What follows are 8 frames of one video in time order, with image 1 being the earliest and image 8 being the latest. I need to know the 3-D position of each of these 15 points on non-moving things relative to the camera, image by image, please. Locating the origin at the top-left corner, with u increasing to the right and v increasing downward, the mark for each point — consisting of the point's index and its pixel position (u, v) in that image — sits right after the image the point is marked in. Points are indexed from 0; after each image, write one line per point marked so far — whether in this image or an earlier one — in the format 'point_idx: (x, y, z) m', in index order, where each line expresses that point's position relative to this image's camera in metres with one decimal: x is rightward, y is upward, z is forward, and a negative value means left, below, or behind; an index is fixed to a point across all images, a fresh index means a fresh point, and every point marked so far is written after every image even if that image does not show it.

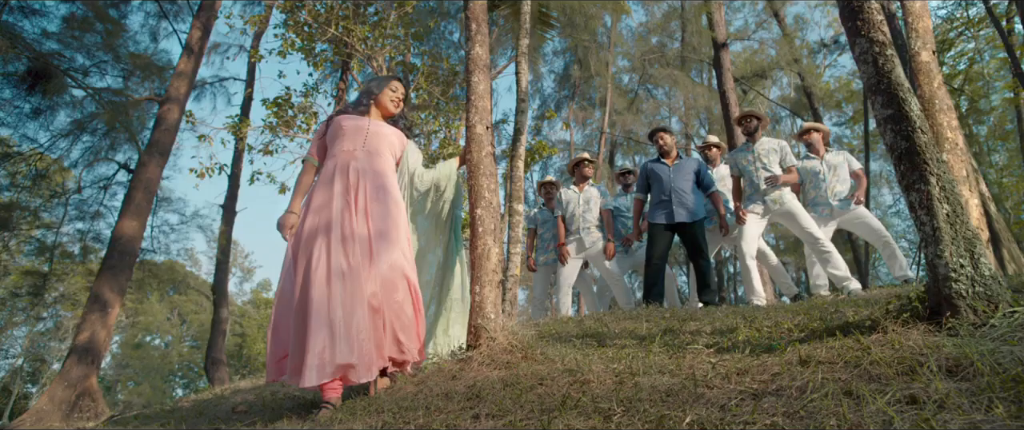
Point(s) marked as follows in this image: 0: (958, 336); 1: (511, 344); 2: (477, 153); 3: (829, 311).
0: (+2.6, -0.7, +3.2) m
1: (0.0, -1.0, +4.3) m
2: (-0.3, +0.6, +5.0) m
3: (+2.8, -0.9, +4.9) m
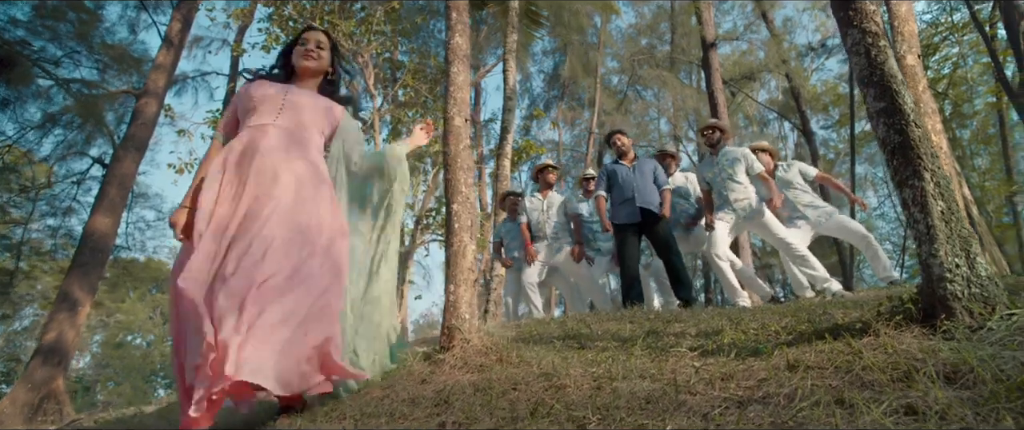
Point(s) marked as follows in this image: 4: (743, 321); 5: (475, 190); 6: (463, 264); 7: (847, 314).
0: (+2.5, -0.7, +3.0) m
1: (-0.2, -1.0, +4.1) m
2: (-0.5, +0.6, +4.8) m
3: (+2.6, -0.8, +4.7) m
4: (+2.1, -0.9, +4.9) m
5: (-0.3, +0.2, +4.7) m
6: (-0.4, -0.4, +4.4) m
7: (+2.6, -0.8, +4.2) m
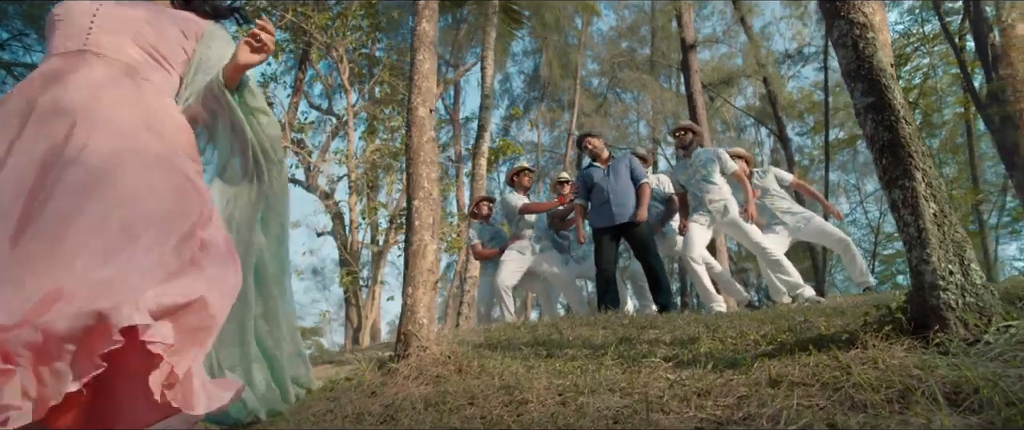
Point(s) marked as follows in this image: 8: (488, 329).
0: (+2.2, -0.7, +2.8) m
1: (-0.5, -1.0, +3.8) m
2: (-0.8, +0.6, +4.5) m
3: (+2.3, -0.9, +4.5) m
4: (+1.8, -1.0, +4.7) m
5: (-0.6, +0.2, +4.4) m
6: (-0.7, -0.4, +4.1) m
7: (+2.4, -0.8, +4.0) m
8: (-0.4, -1.5, +7.2) m
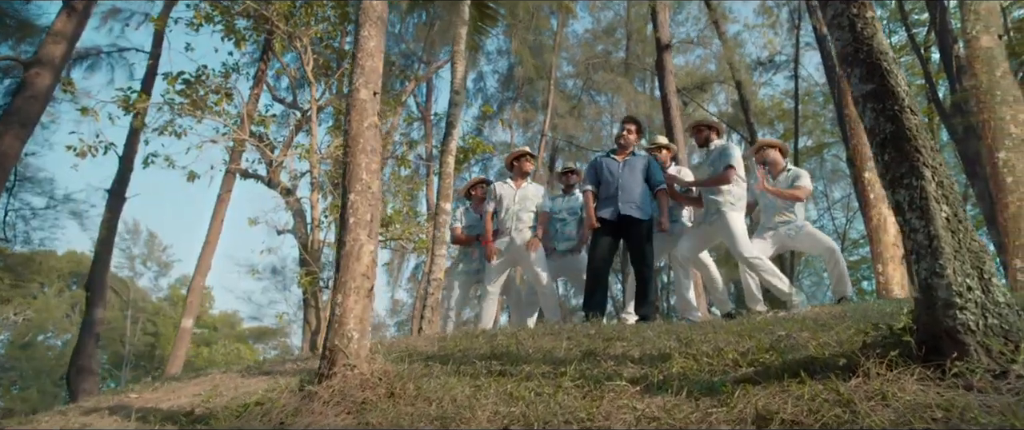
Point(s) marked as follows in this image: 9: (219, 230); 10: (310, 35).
0: (+2.0, -0.7, +2.4) m
1: (-0.8, -0.9, +3.2) m
2: (-1.1, +0.7, +3.9) m
3: (+2.0, -0.9, +4.1) m
4: (+1.4, -1.0, +4.3) m
5: (-0.9, +0.3, +3.8) m
6: (-1.0, -0.3, +3.5) m
7: (+2.0, -0.9, +3.6) m
8: (-0.9, -1.5, +6.7) m
9: (-8.0, -0.4, +15.2) m
10: (-4.5, +4.0, +12.1) m
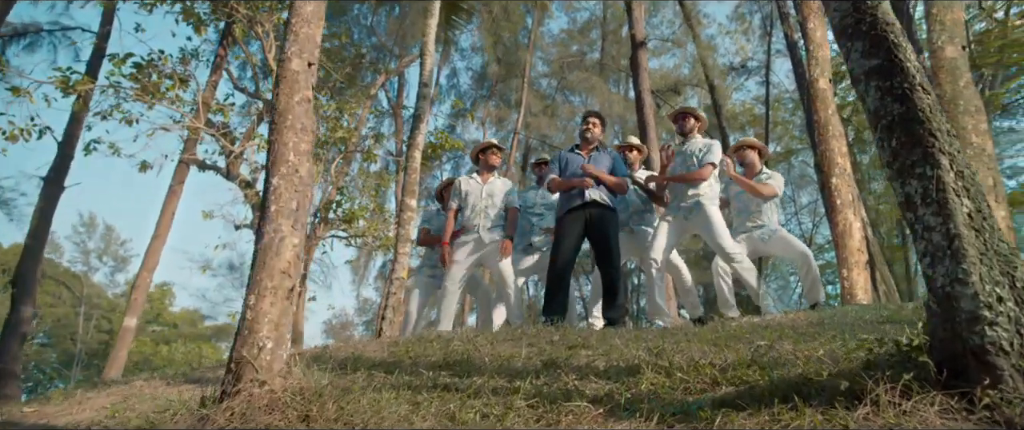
0: (+1.7, -0.7, +2.0) m
1: (-1.1, -0.9, +2.7) m
2: (-1.4, +0.7, +3.4) m
3: (+1.6, -0.9, +3.7) m
4: (+1.1, -1.0, +3.9) m
5: (-1.2, +0.3, +3.3) m
6: (-1.3, -0.3, +3.0) m
7: (+1.7, -0.8, +3.2) m
8: (-1.3, -1.4, +6.2) m
9: (-8.9, -0.2, +14.4) m
10: (-5.1, +4.1, +11.4) m
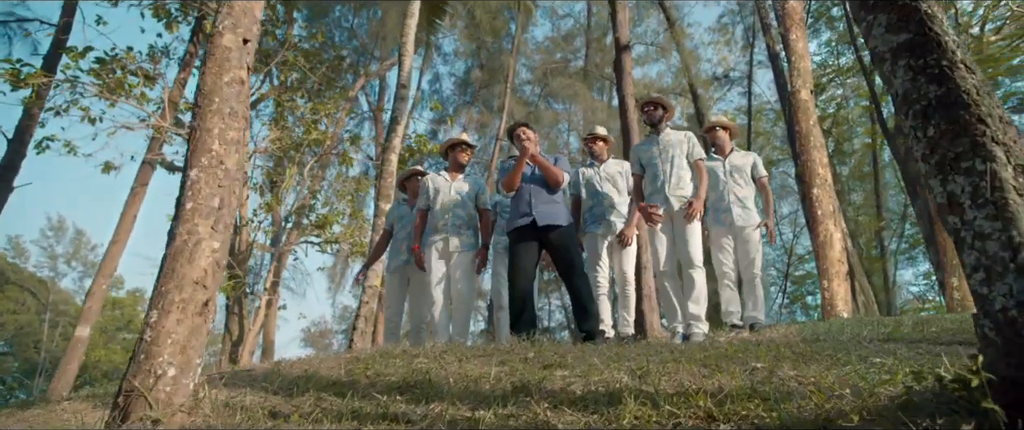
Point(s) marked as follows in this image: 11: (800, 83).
0: (+1.6, -0.7, +1.6) m
1: (-1.2, -0.9, +2.2) m
2: (-1.5, +0.7, +2.9) m
3: (+1.4, -0.9, +3.3) m
4: (+0.9, -1.0, +3.4) m
5: (-1.4, +0.3, +2.8) m
6: (-1.4, -0.3, +2.5) m
7: (+1.5, -0.9, +2.8) m
8: (-1.6, -1.5, +5.7) m
9: (-9.4, -0.3, +13.6) m
10: (-5.5, +4.0, +10.9) m
11: (+6.9, +3.1, +13.4) m
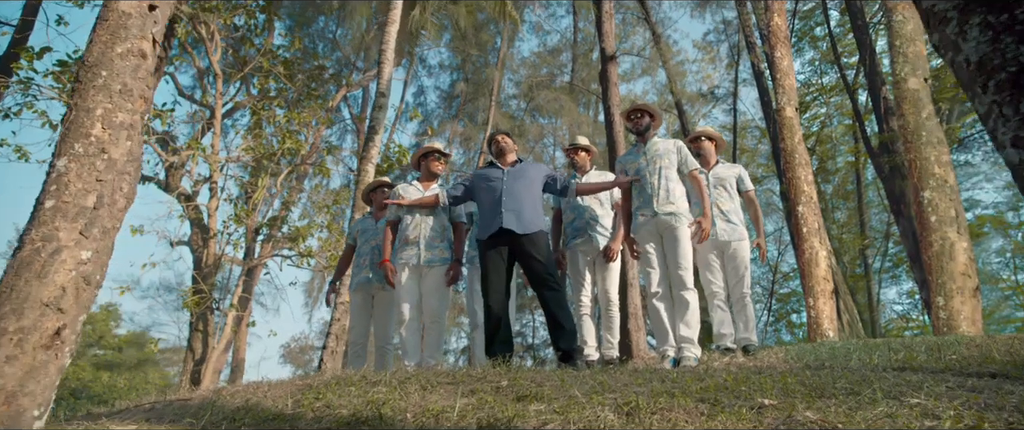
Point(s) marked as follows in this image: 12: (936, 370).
0: (+1.4, -0.7, +1.1) m
1: (-1.4, -0.9, +1.6) m
2: (-1.7, +0.7, +2.3) m
3: (+1.2, -1.0, +2.8) m
4: (+0.7, -1.0, +2.9) m
5: (-1.5, +0.3, +2.2) m
6: (-1.6, -0.3, +1.9) m
7: (+1.4, -0.9, +2.3) m
8: (-1.9, -1.6, +5.0) m
9: (-9.8, -0.6, +12.8) m
10: (-5.8, +3.8, +10.3) m
11: (+6.5, +2.8, +13.1) m
12: (+2.9, -1.1, +3.8) m
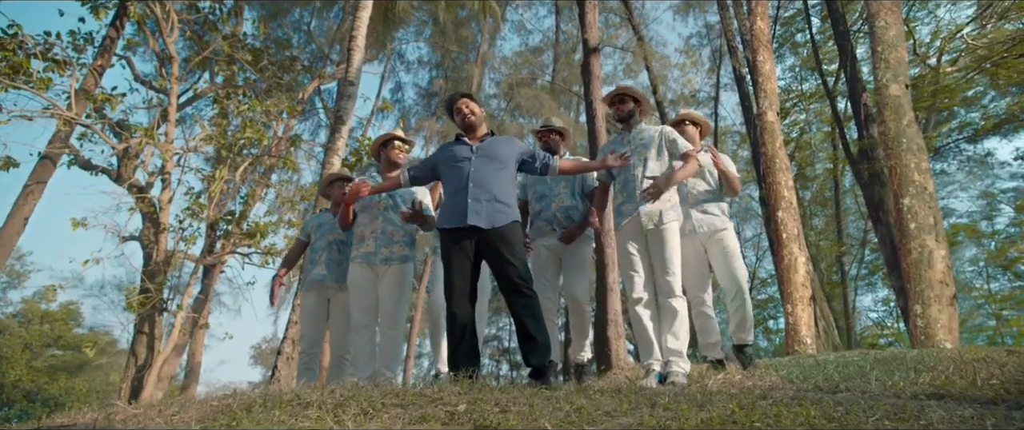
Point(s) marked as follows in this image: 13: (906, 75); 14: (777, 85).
0: (+1.3, -0.7, +0.4) m
1: (-1.6, -0.7, +0.8) m
2: (-1.9, +0.8, +1.5) m
3: (+1.0, -0.9, +2.0) m
4: (+0.5, -1.0, +2.1) m
5: (-1.7, +0.4, +1.4) m
6: (-1.8, -0.2, +1.1) m
7: (+1.2, -0.8, +1.5) m
8: (-2.2, -1.5, +4.2) m
9: (-10.4, -0.3, +11.7) m
10: (-6.2, +4.0, +9.3) m
11: (+6.0, +2.7, +12.5) m
12: (+2.7, -1.0, +3.1) m
13: (+8.8, +3.1, +12.2) m
14: (+6.3, +3.2, +12.8) m
